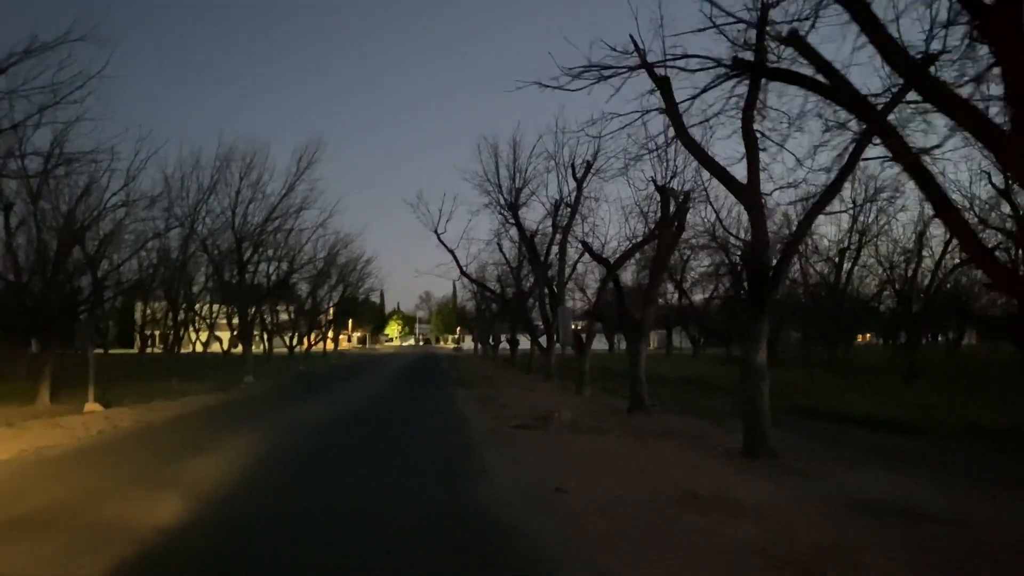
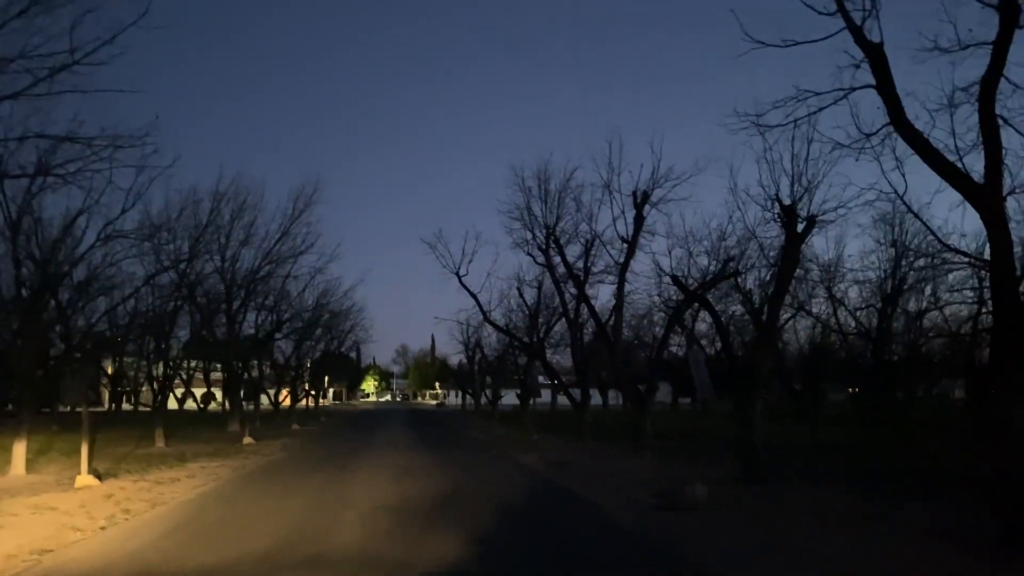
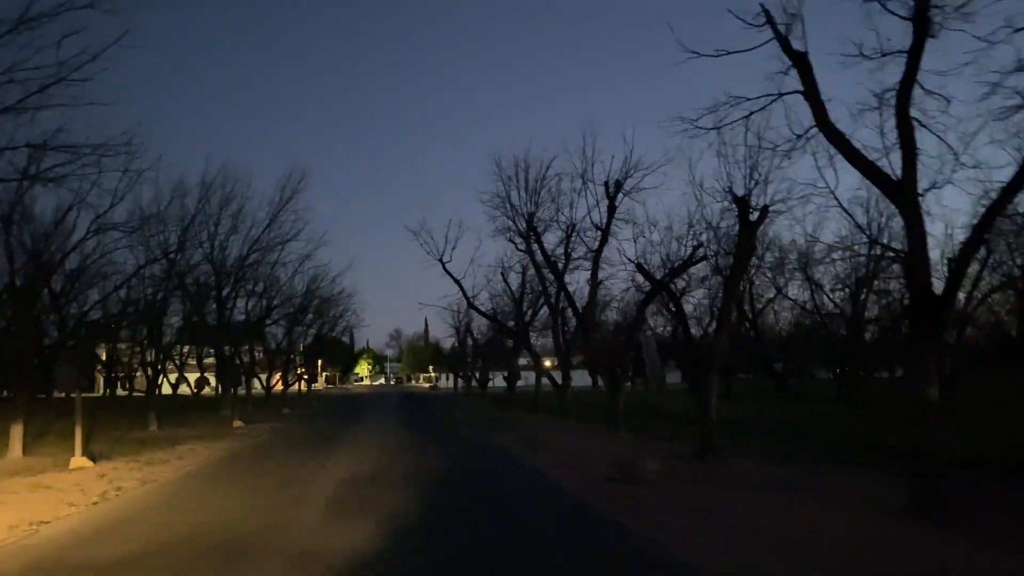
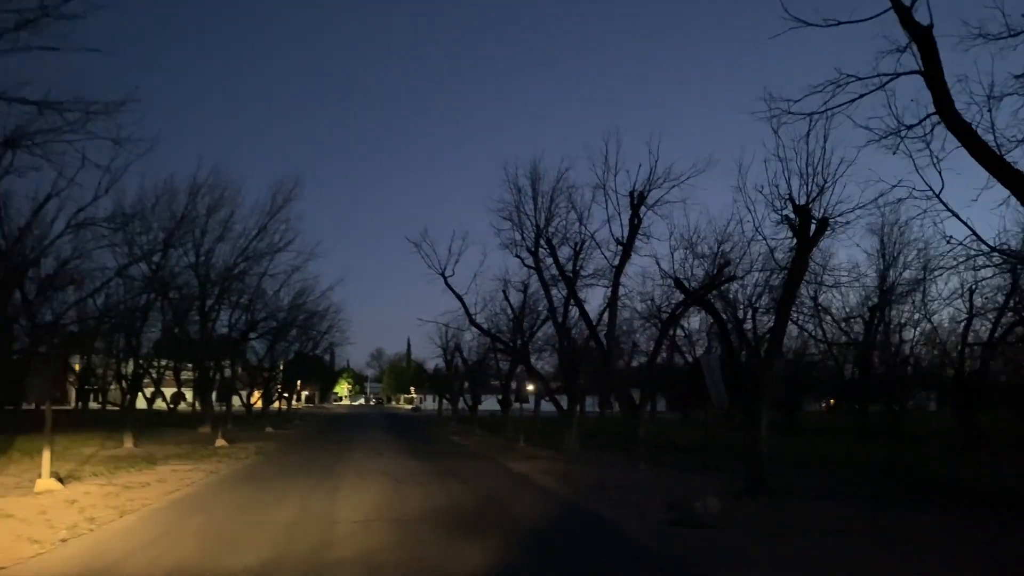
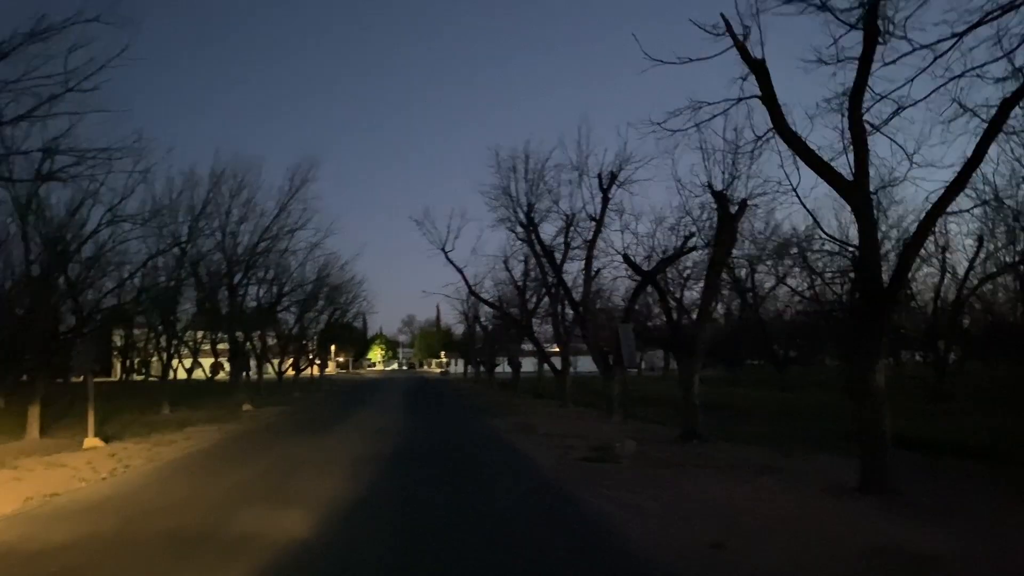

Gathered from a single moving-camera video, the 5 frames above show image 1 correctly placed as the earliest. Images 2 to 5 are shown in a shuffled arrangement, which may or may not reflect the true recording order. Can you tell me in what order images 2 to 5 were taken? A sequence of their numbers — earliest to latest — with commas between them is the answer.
5, 3, 2, 4
